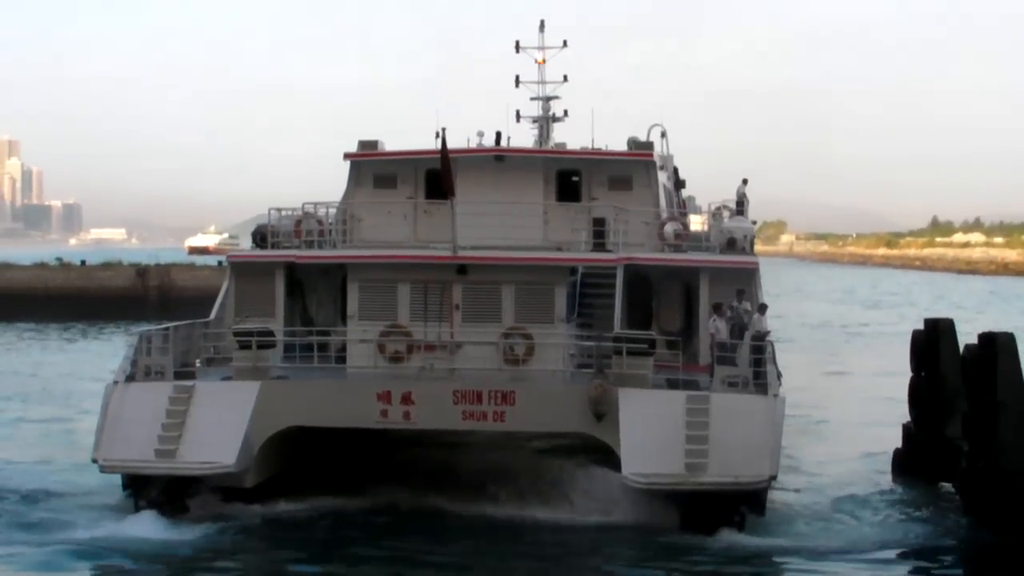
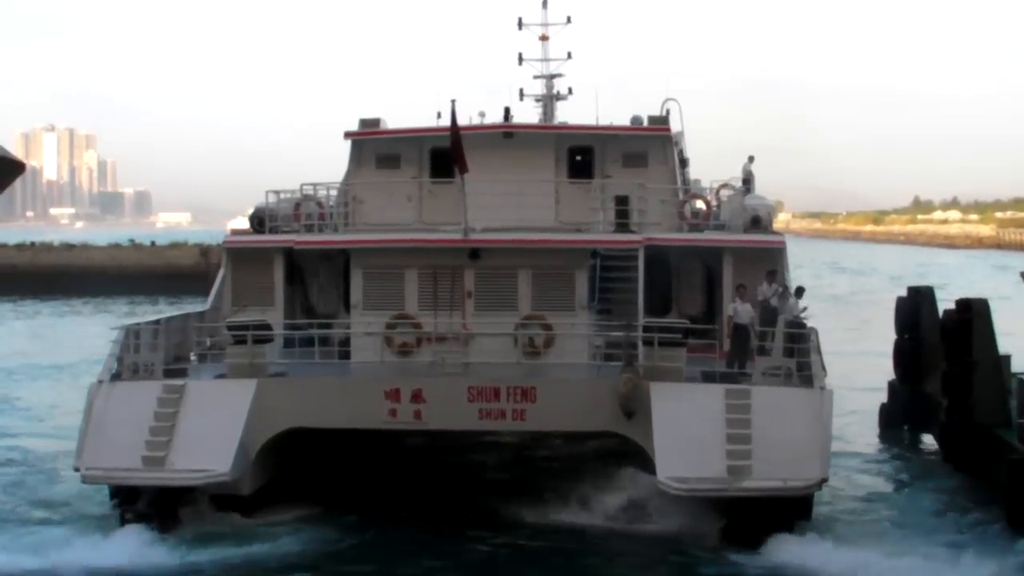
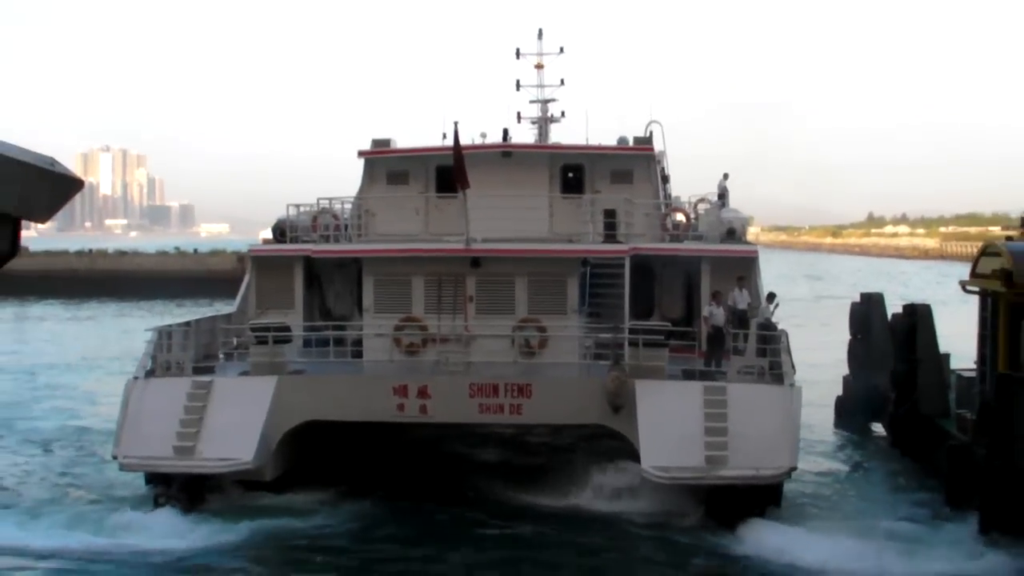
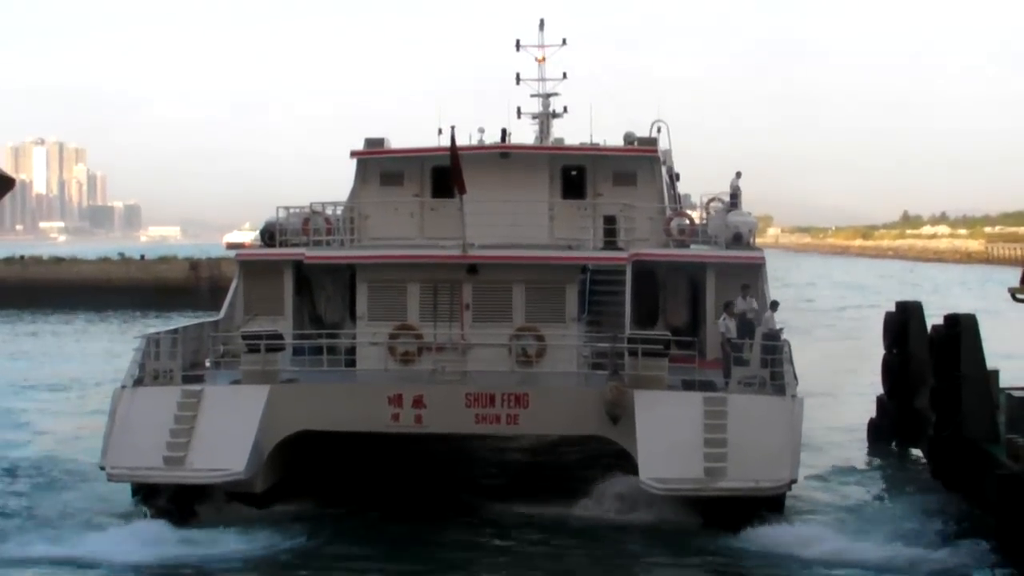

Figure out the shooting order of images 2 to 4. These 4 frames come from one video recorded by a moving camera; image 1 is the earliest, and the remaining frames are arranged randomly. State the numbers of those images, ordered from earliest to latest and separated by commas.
4, 2, 3
